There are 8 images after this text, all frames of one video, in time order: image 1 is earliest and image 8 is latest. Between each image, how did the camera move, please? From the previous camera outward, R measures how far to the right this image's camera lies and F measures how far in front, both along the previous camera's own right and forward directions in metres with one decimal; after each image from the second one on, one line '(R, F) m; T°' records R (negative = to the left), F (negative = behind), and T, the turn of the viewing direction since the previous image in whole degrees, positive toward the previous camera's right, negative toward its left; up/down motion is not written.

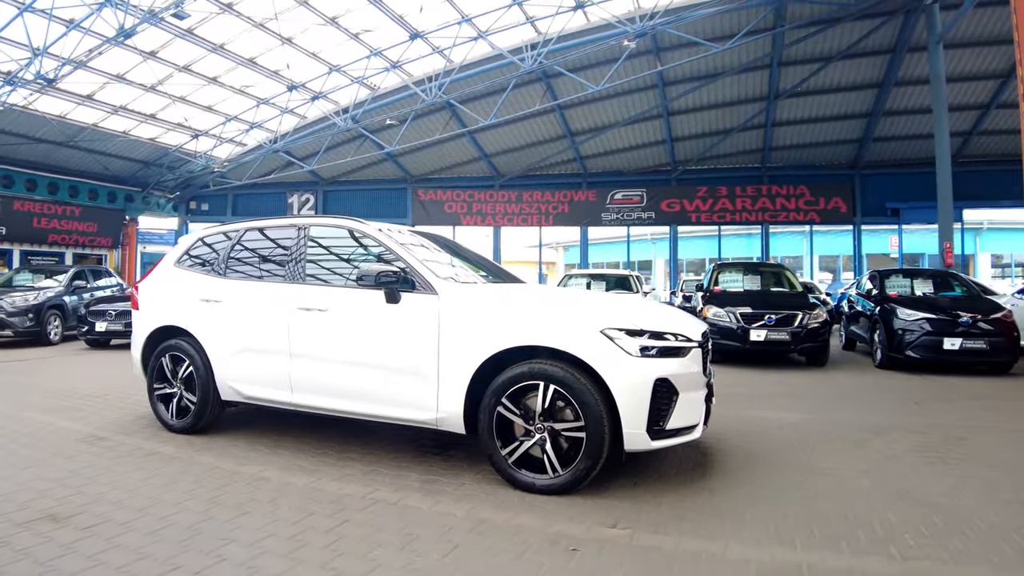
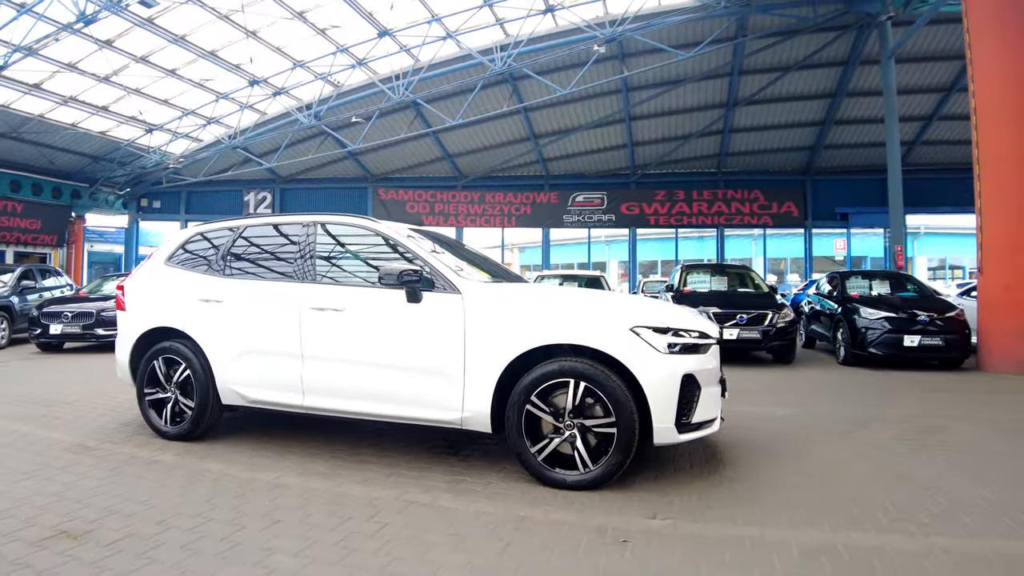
(-0.5, 0.0) m; +5°
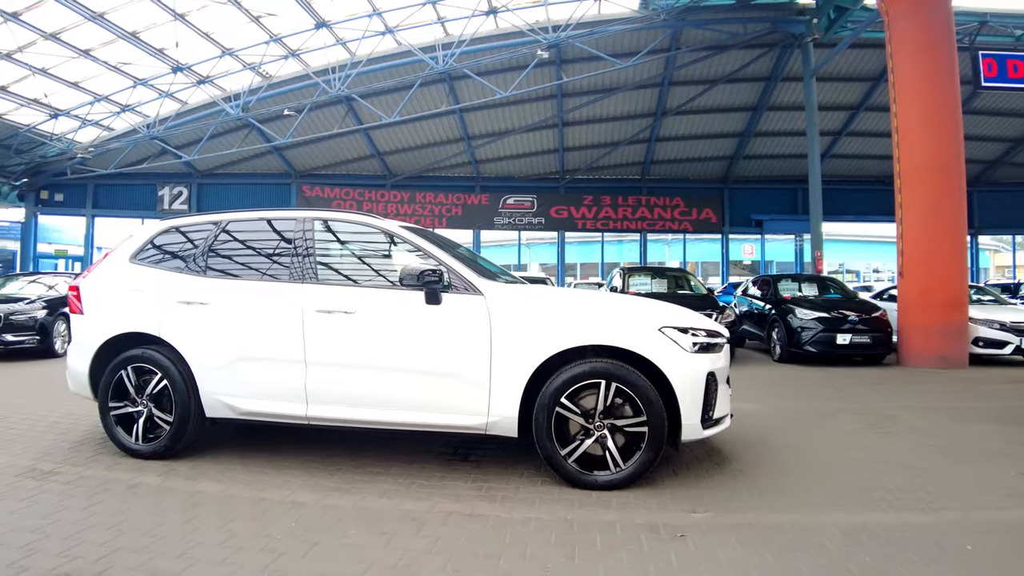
(-0.7, +0.1) m; +8°
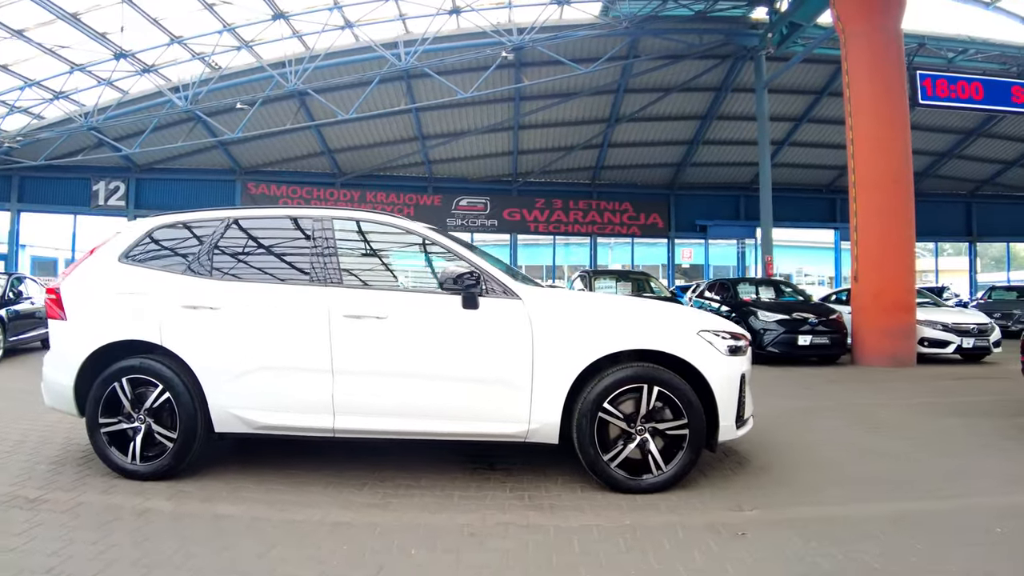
(-0.6, +0.1) m; +6°
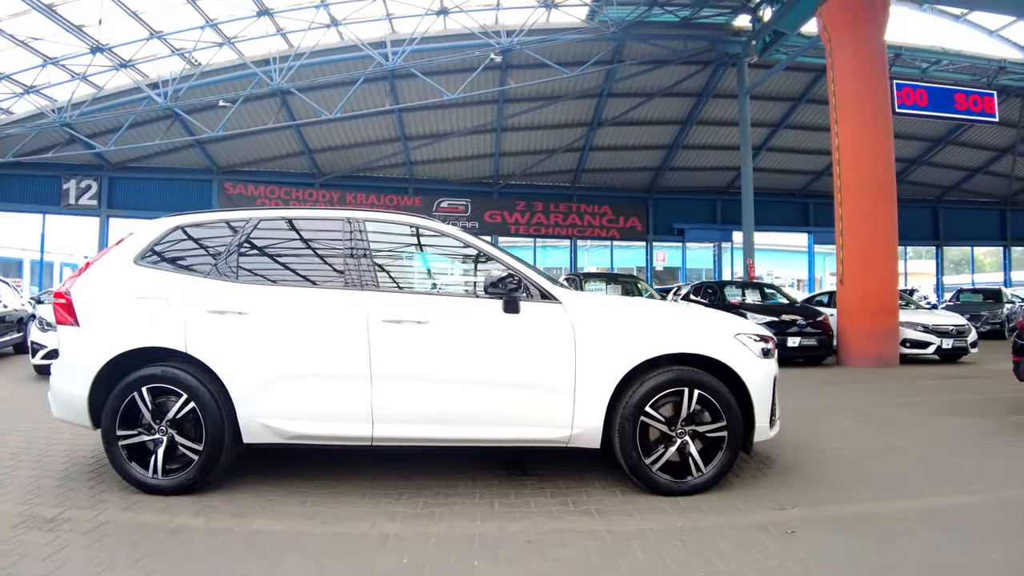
(-0.4, +0.1) m; +3°
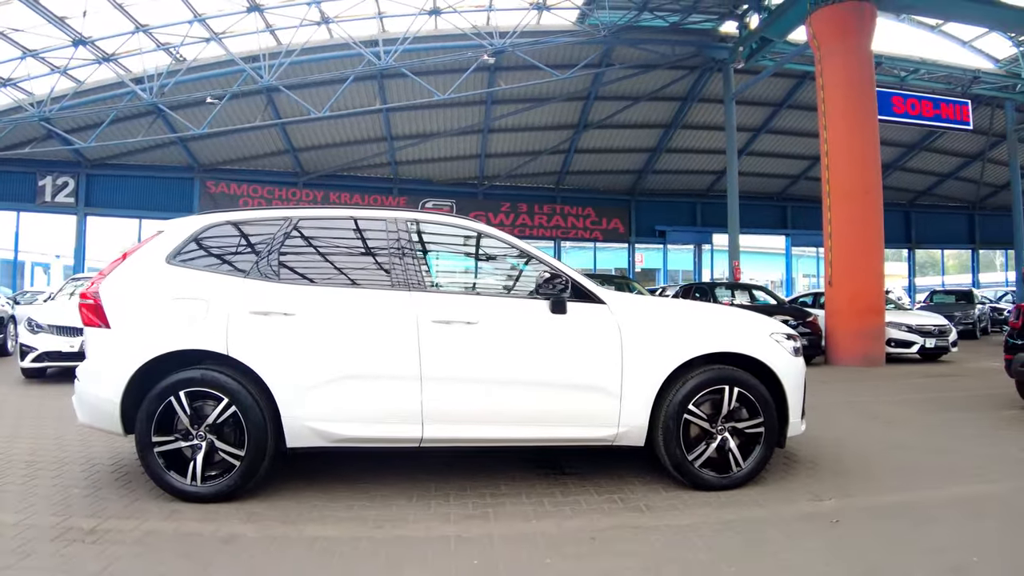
(-0.4, 0.0) m; +3°
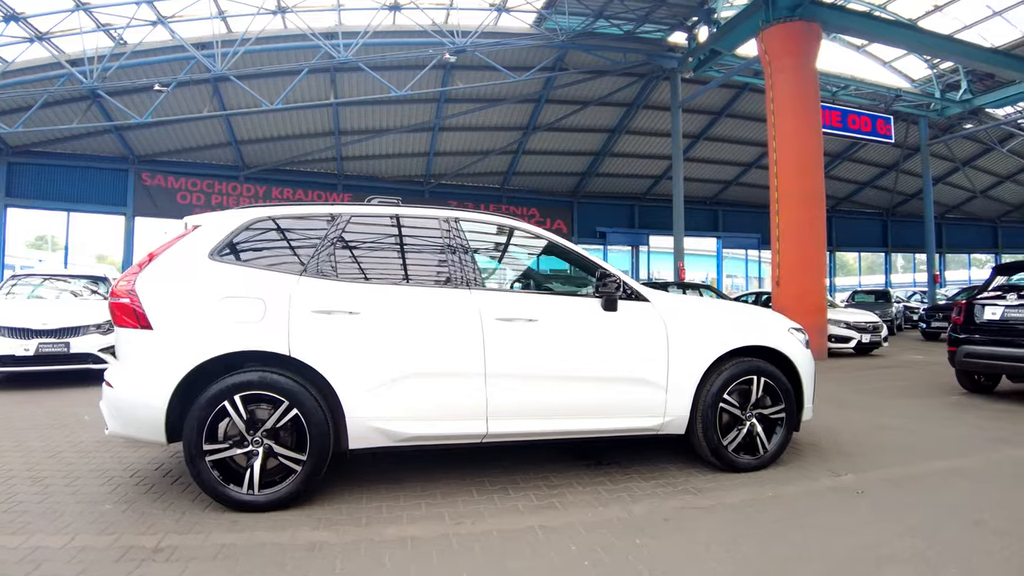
(-0.8, -0.1) m; +7°
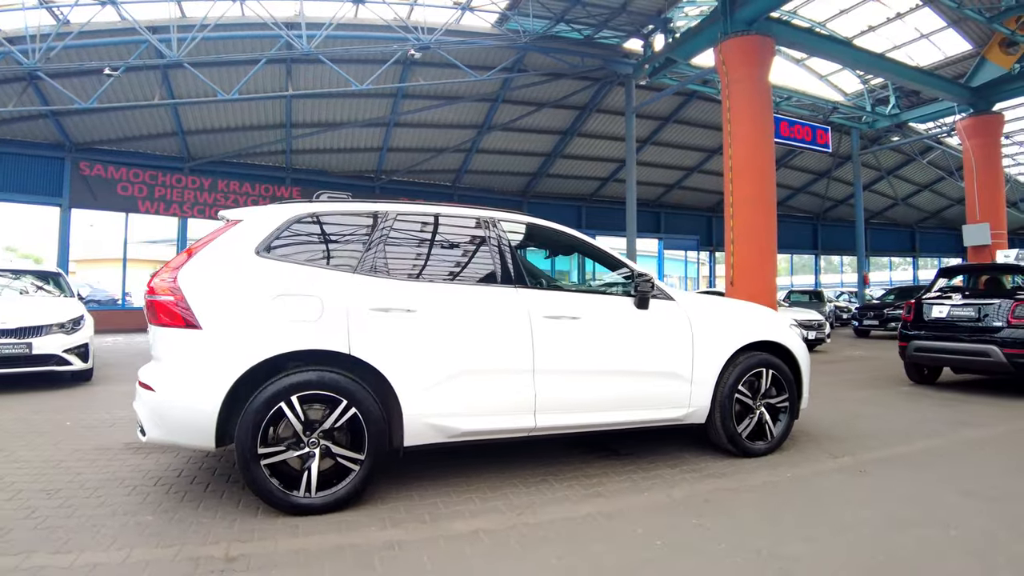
(-0.7, -0.1) m; +6°
